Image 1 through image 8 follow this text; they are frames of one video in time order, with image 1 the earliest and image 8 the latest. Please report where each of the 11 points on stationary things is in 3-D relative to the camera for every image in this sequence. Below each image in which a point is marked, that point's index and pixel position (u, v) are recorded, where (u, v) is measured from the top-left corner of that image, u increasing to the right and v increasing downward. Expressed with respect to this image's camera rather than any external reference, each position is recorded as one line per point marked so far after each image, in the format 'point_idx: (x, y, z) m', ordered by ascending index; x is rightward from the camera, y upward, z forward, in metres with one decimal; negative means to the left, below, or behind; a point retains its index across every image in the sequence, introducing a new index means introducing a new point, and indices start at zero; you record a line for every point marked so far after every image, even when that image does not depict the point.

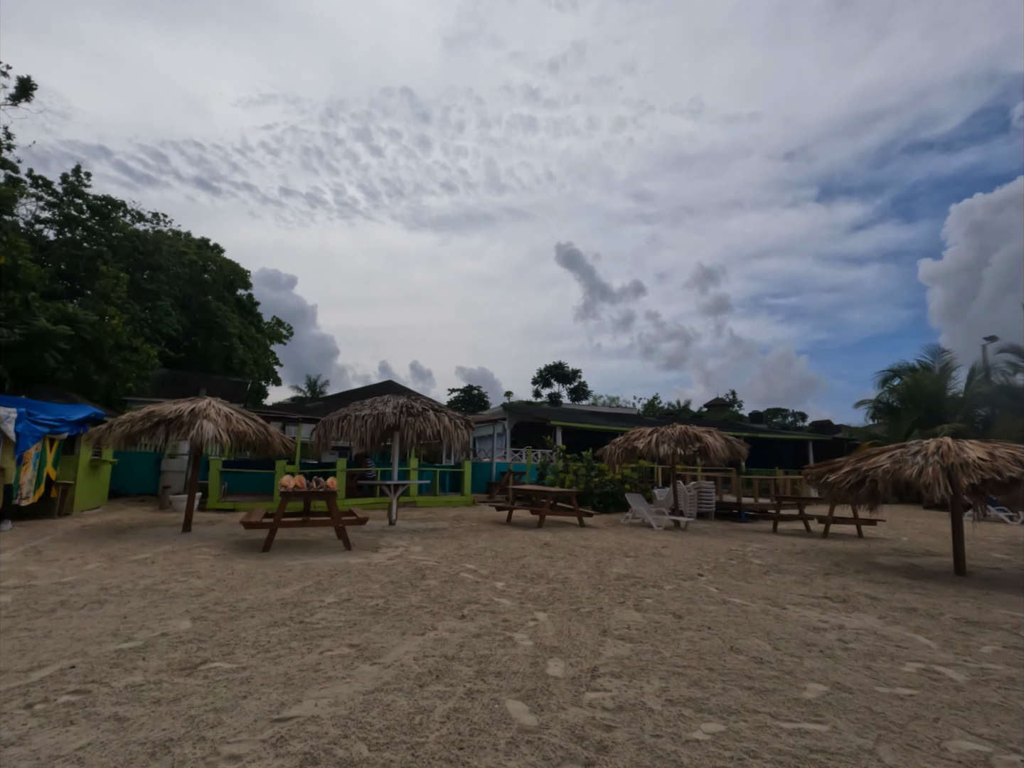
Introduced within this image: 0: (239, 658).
0: (-1.9, -1.9, +3.8) m
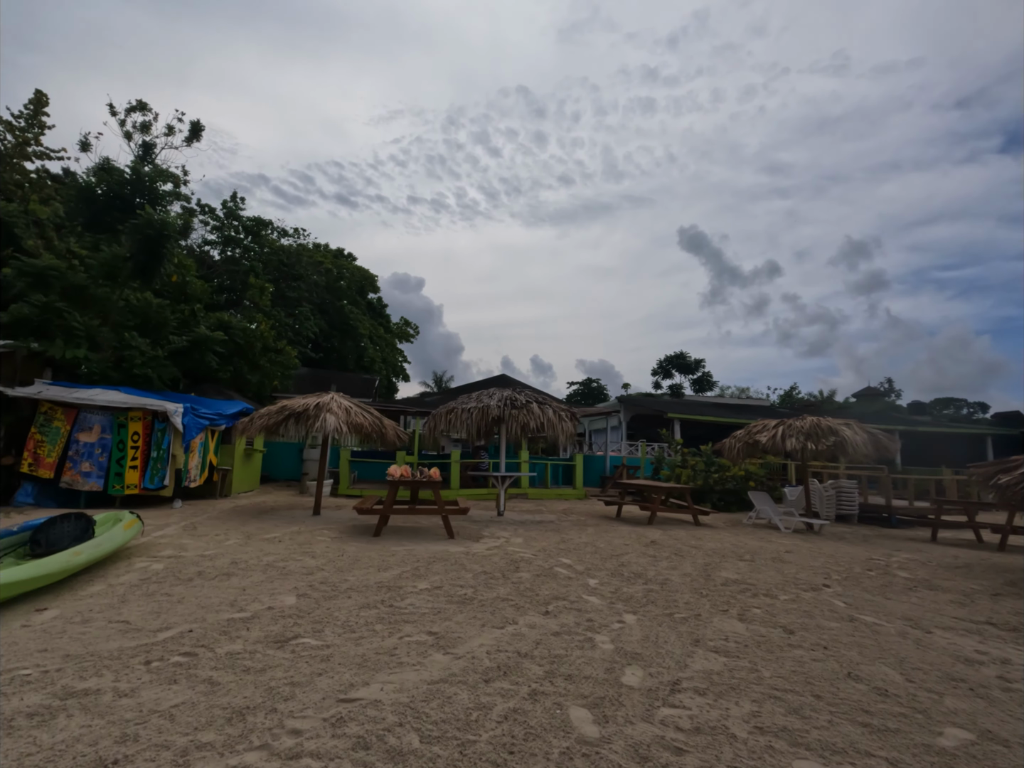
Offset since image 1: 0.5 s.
0: (-1.4, -1.9, +4.0) m
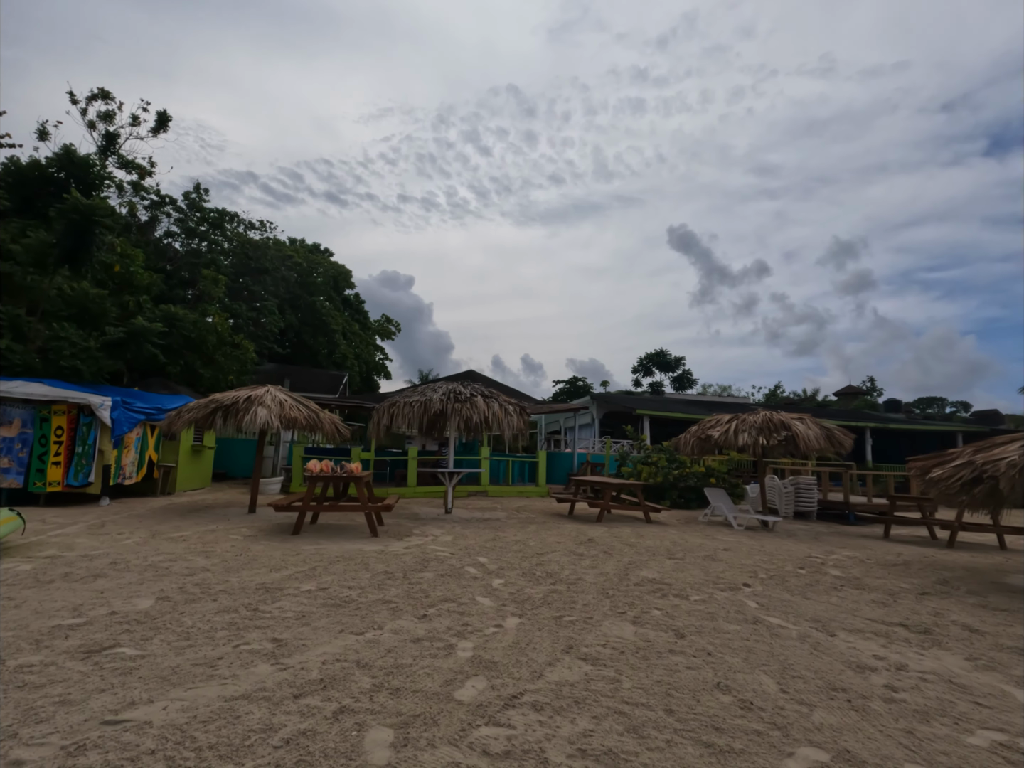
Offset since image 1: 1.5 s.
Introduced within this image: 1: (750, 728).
0: (-2.4, -1.7, +3.6) m
1: (+1.2, -1.8, +2.8) m
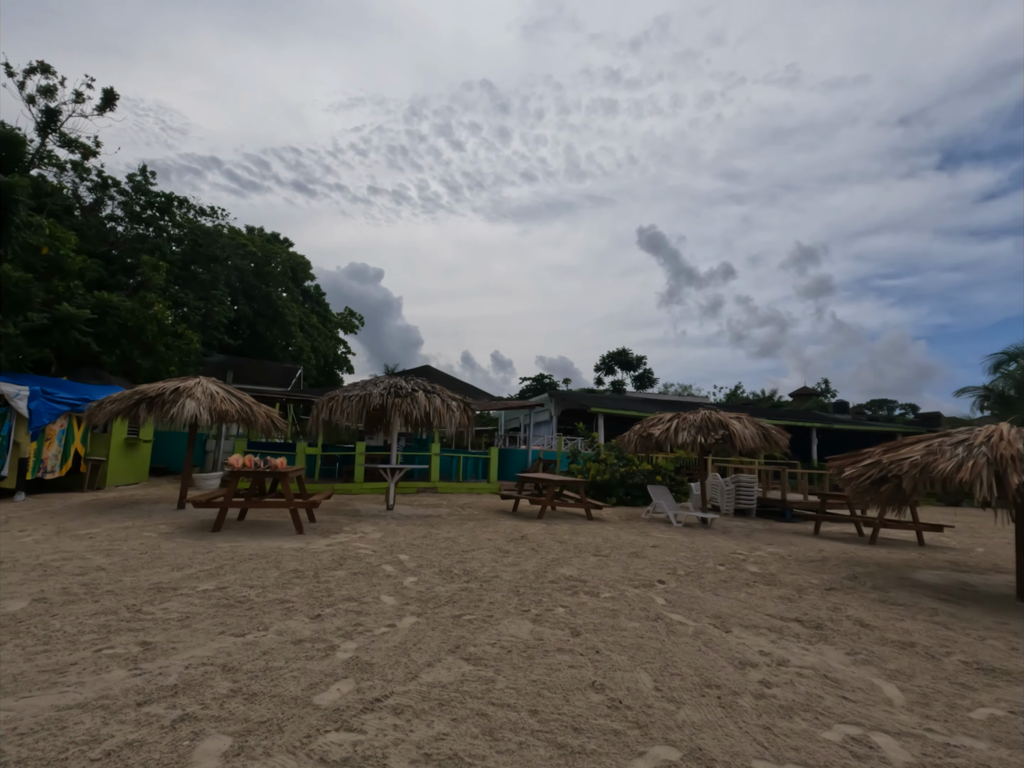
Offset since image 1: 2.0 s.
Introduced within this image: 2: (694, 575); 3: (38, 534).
0: (-3.2, -1.7, +3.3) m
1: (+0.5, -1.8, +2.8) m
2: (+2.1, -2.2, +6.3) m
3: (-6.1, -1.9, +6.9) m
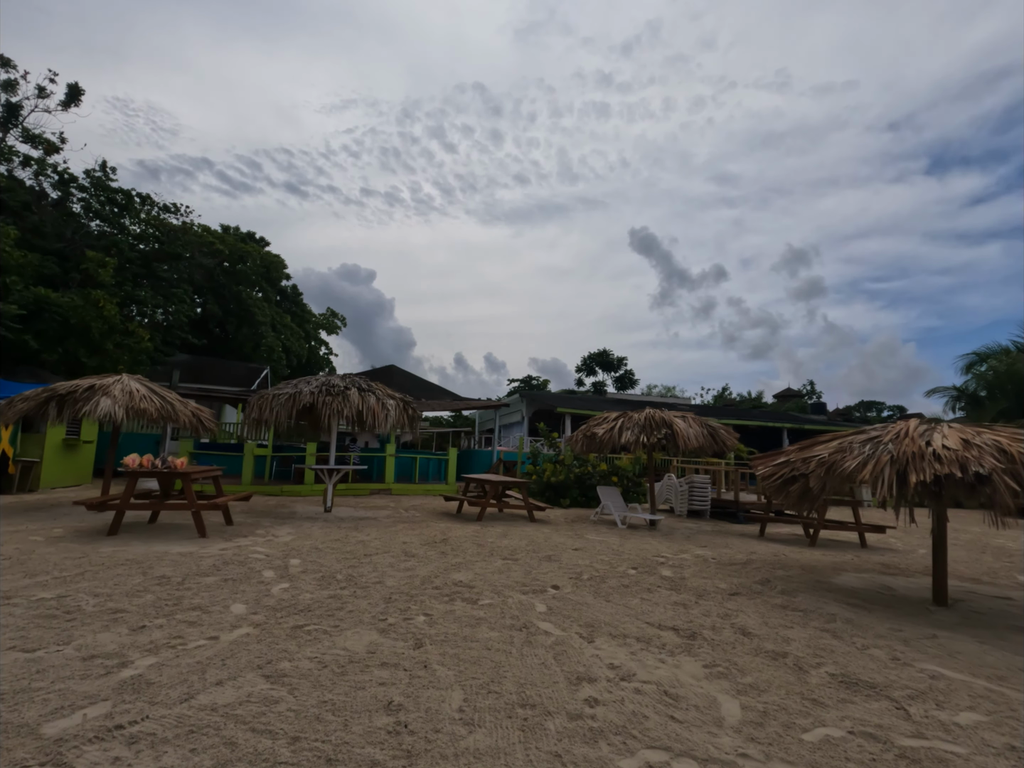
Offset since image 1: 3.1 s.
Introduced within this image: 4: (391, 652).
0: (-4.3, -1.6, +3.0) m
1: (-0.6, -1.7, +2.4) m
2: (+1.0, -2.2, +6.0) m
3: (-7.3, -1.9, +6.5) m
4: (-0.8, -1.8, +3.7) m
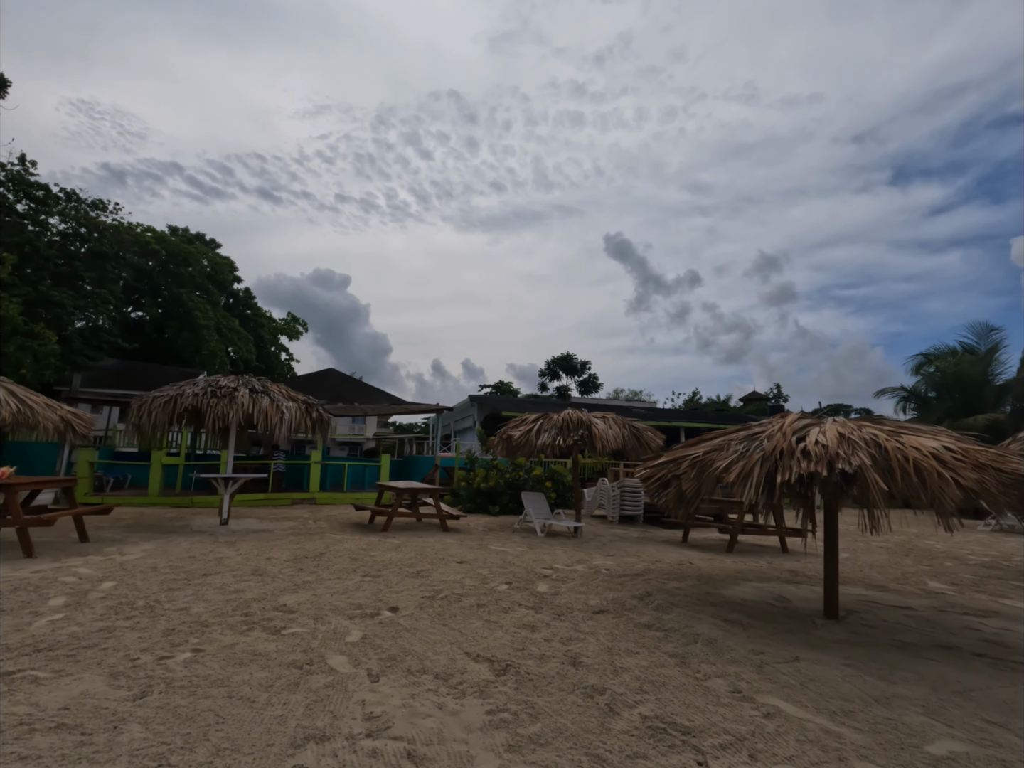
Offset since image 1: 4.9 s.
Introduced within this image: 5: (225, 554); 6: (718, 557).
0: (-5.7, -1.5, +2.1) m
1: (-2.0, -1.6, +1.7) m
2: (-0.6, -2.1, +5.3) m
3: (-8.8, -1.9, +5.4) m
4: (-2.2, -1.7, +2.9) m
5: (-3.8, -2.3, +7.2) m
6: (+3.1, -2.6, +8.1) m
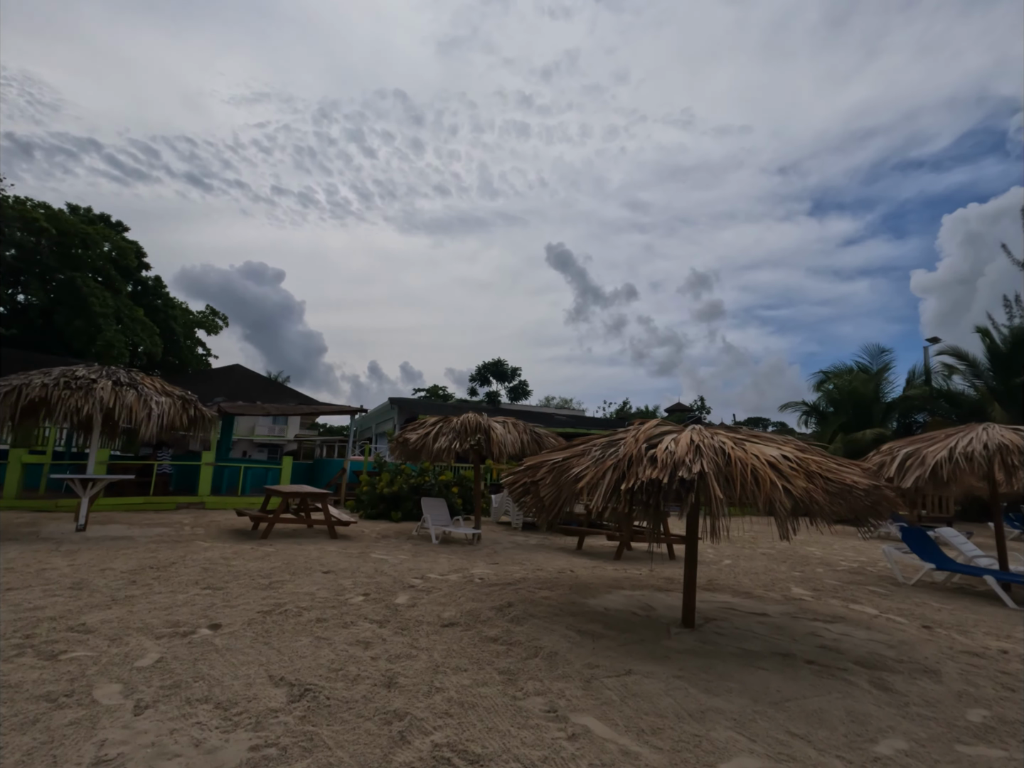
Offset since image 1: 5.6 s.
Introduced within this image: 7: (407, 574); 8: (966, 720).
0: (-6.7, -1.3, +1.1) m
1: (-3.0, -1.5, +1.1) m
2: (-2.0, -2.1, +4.9) m
3: (-10.2, -1.6, +4.1) m
4: (-3.4, -1.6, +2.3) m
5: (-5.4, -2.2, +6.4) m
6: (+1.4, -2.7, +8.1) m
7: (-1.3, -2.4, +6.8) m
8: (+2.9, -2.1, +3.4) m
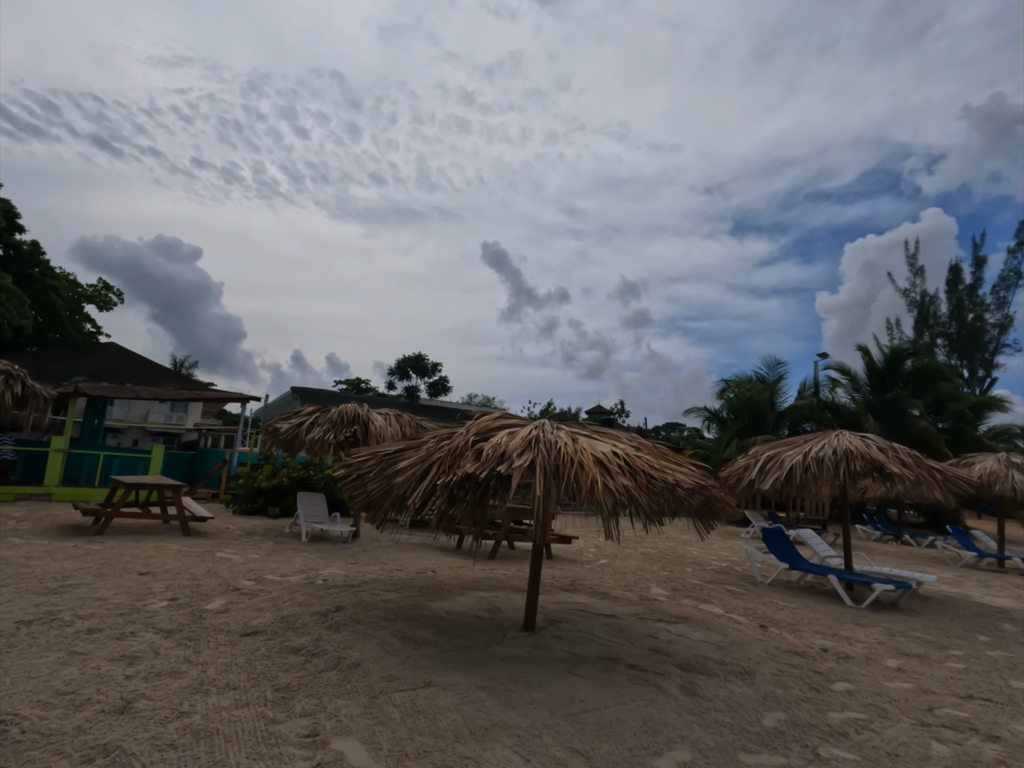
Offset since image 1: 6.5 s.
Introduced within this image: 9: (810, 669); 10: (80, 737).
0: (-7.6, -0.9, -0.2) m
1: (-3.9, -1.2, +0.3) m
2: (-3.4, -1.8, +4.1) m
3: (-11.4, -1.0, +2.3) m
4: (-4.5, -1.3, +1.4) m
5: (-7.1, -1.8, +5.2) m
6: (-0.6, -2.6, +7.7) m
7: (-3.1, -2.2, +6.2) m
8: (+1.5, -2.1, +3.3) m
9: (+2.5, -2.4, +4.4) m
10: (-2.1, -1.7, +2.6) m
